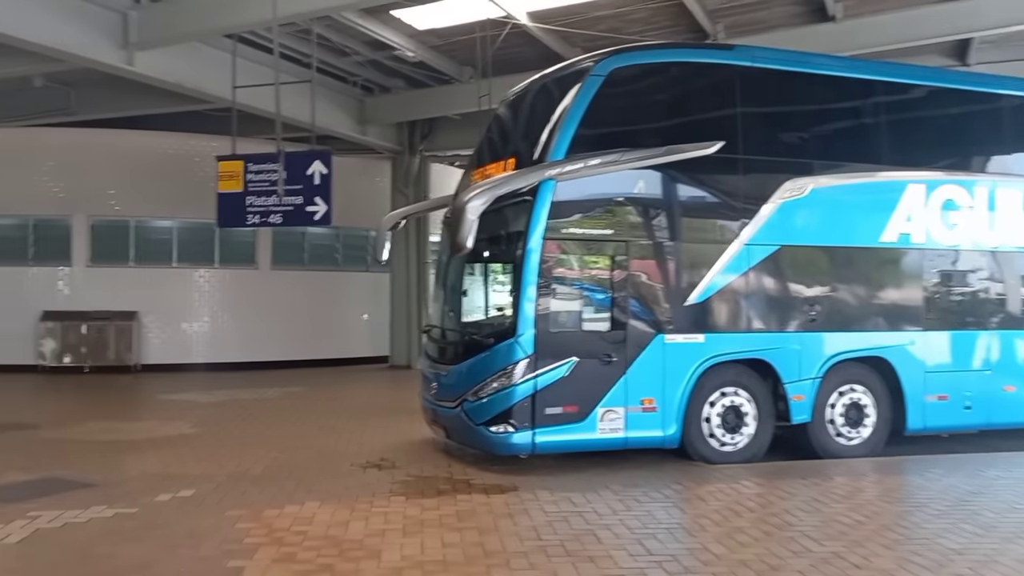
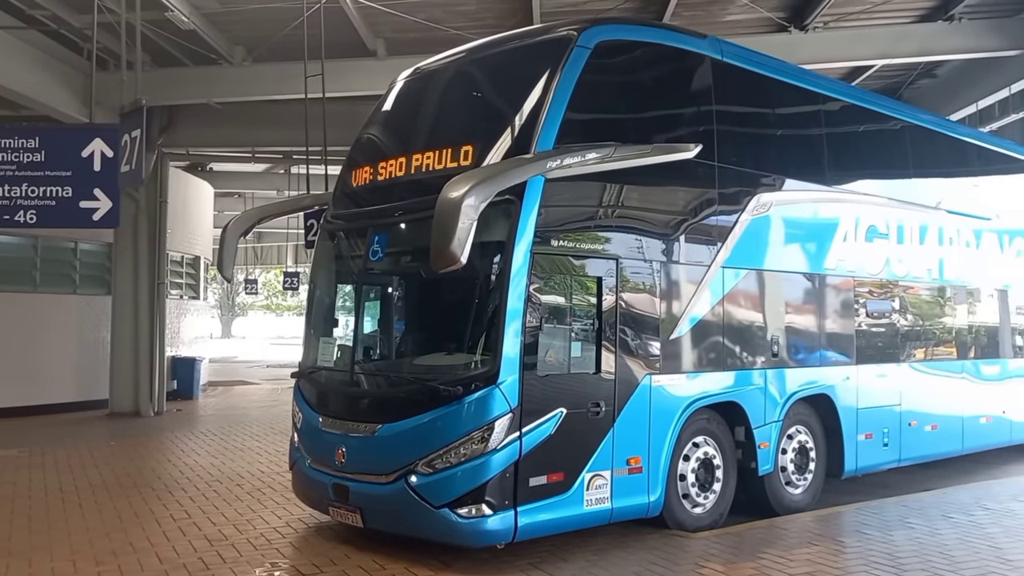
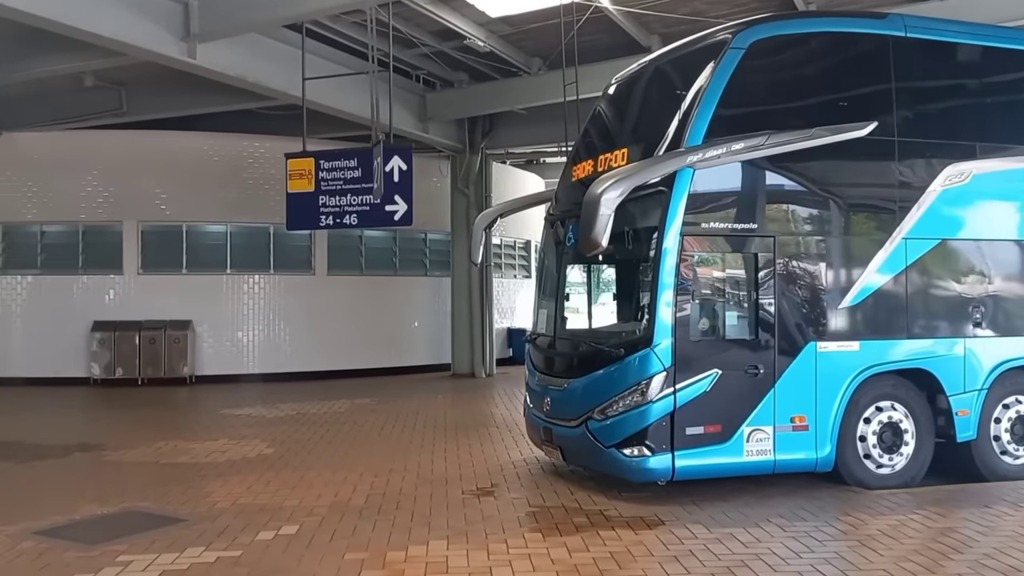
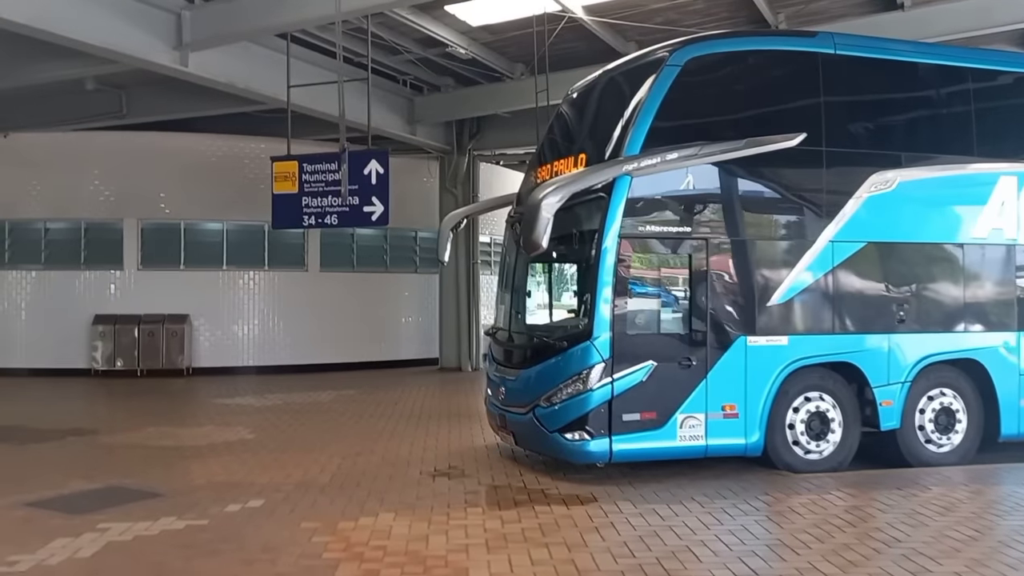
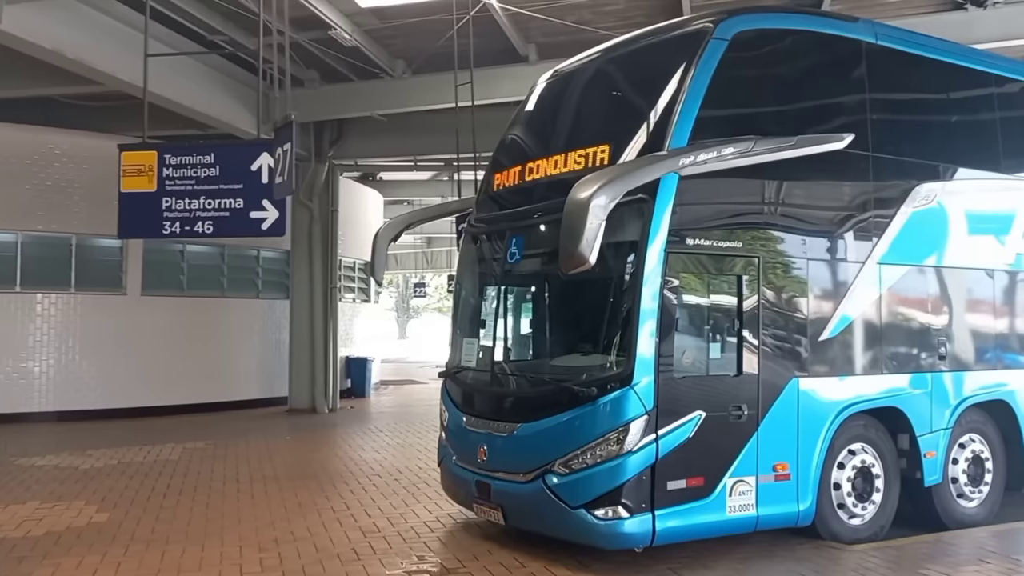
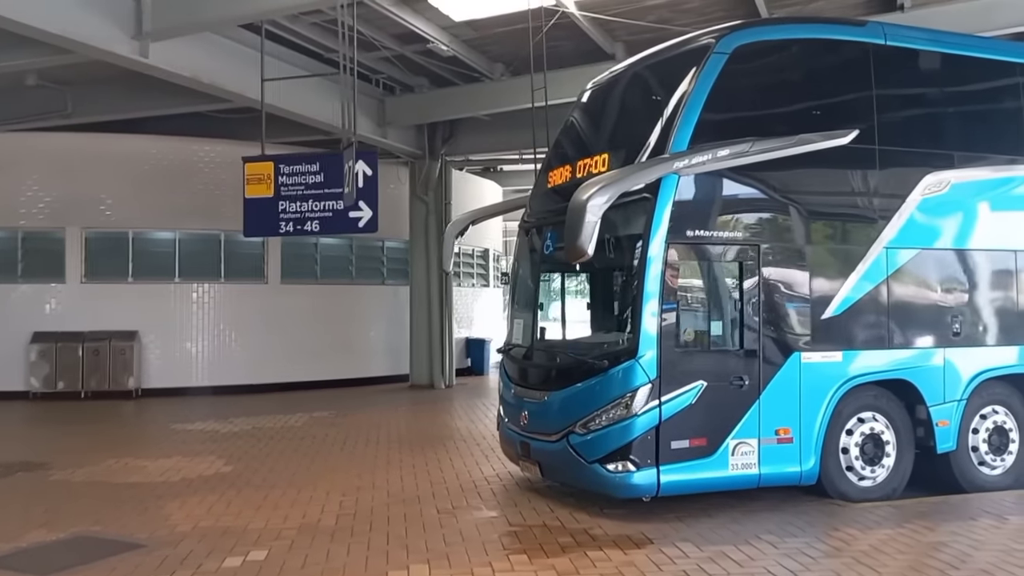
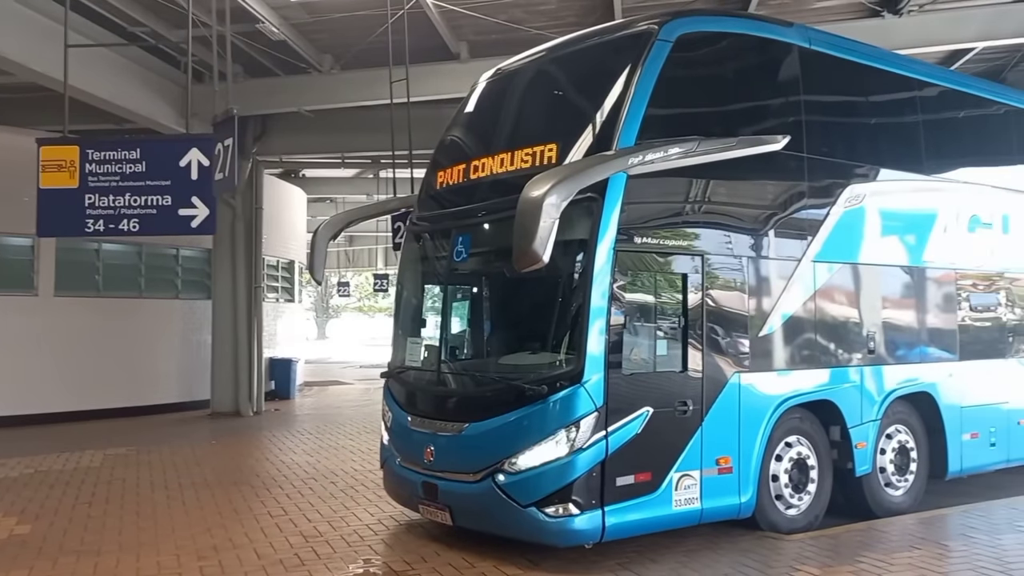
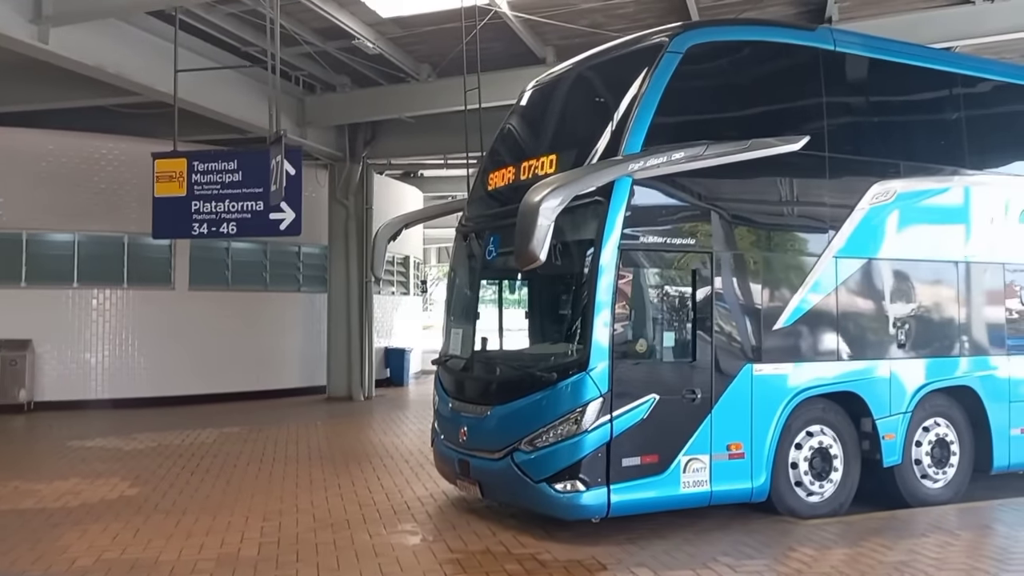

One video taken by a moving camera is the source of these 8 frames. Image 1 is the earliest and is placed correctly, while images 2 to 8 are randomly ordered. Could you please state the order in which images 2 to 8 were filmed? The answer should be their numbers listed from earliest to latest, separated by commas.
4, 3, 6, 8, 5, 7, 2
